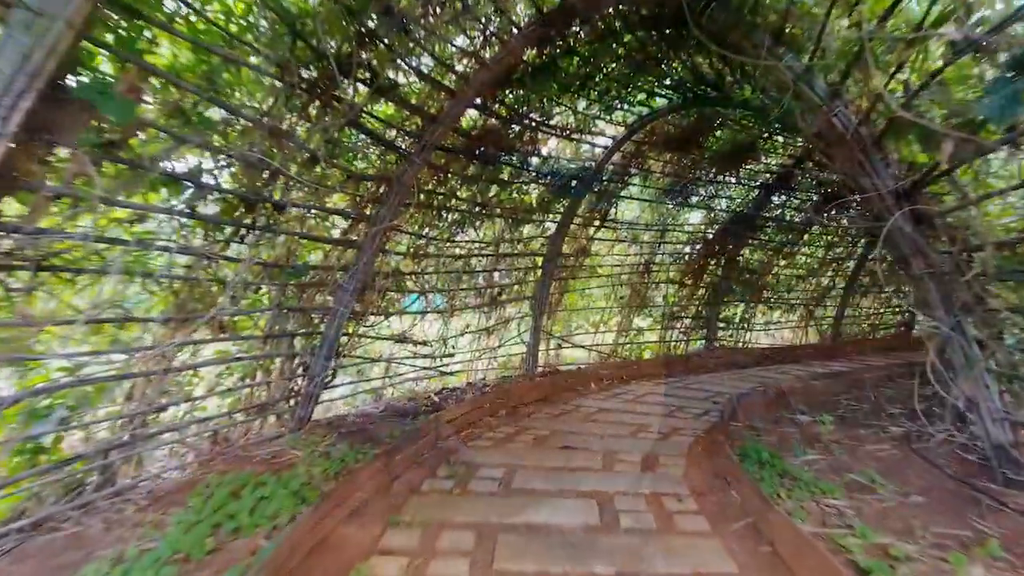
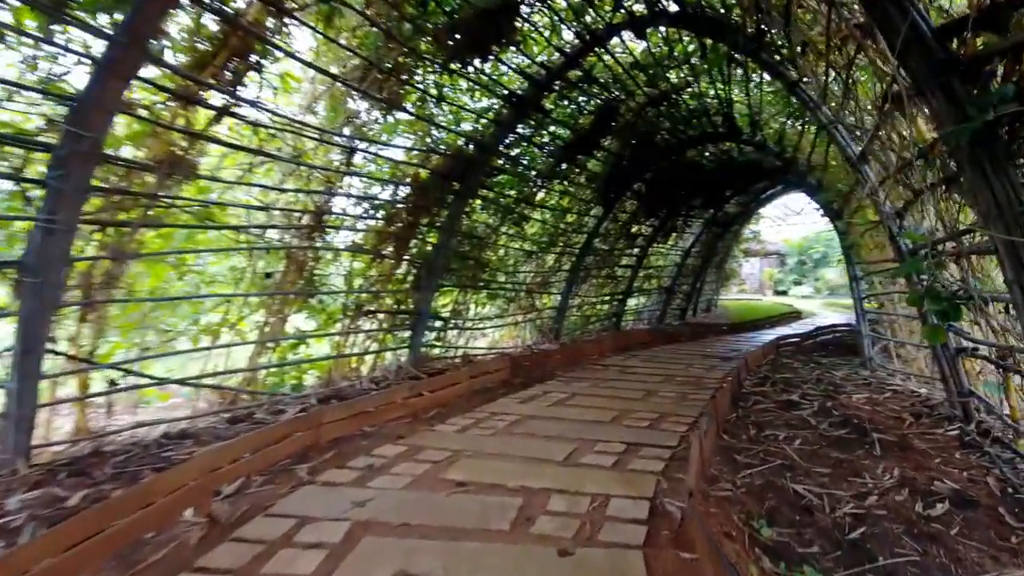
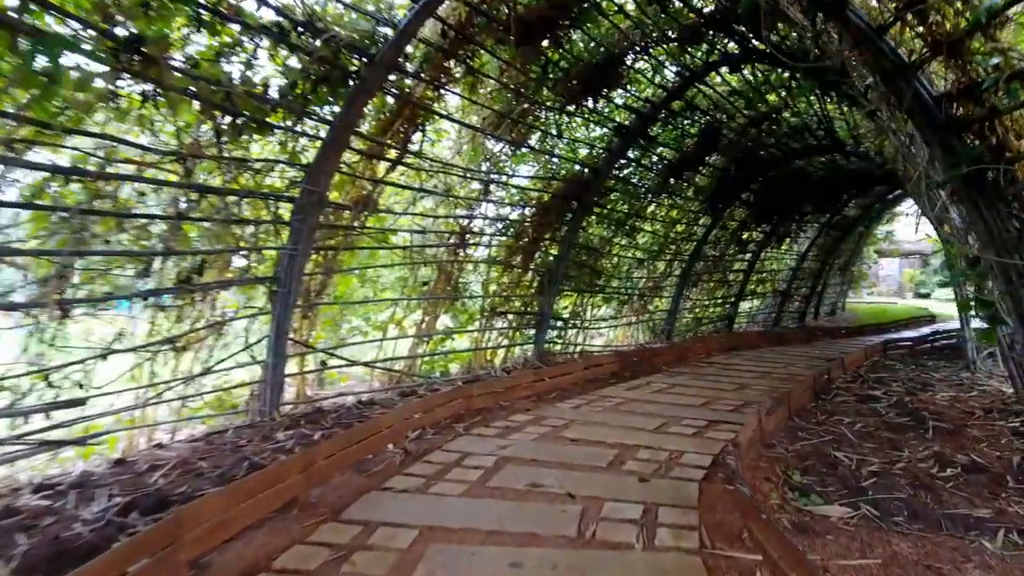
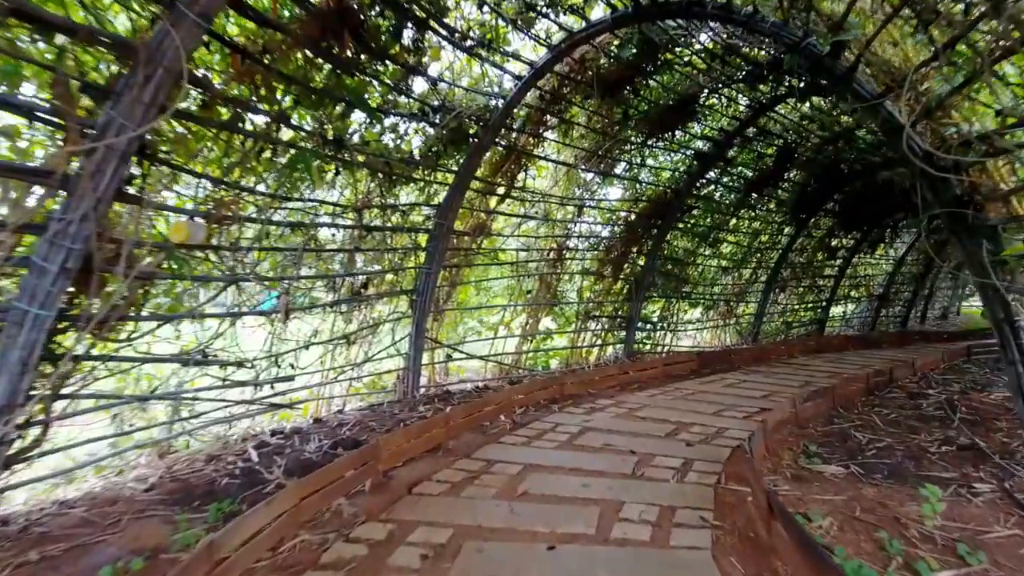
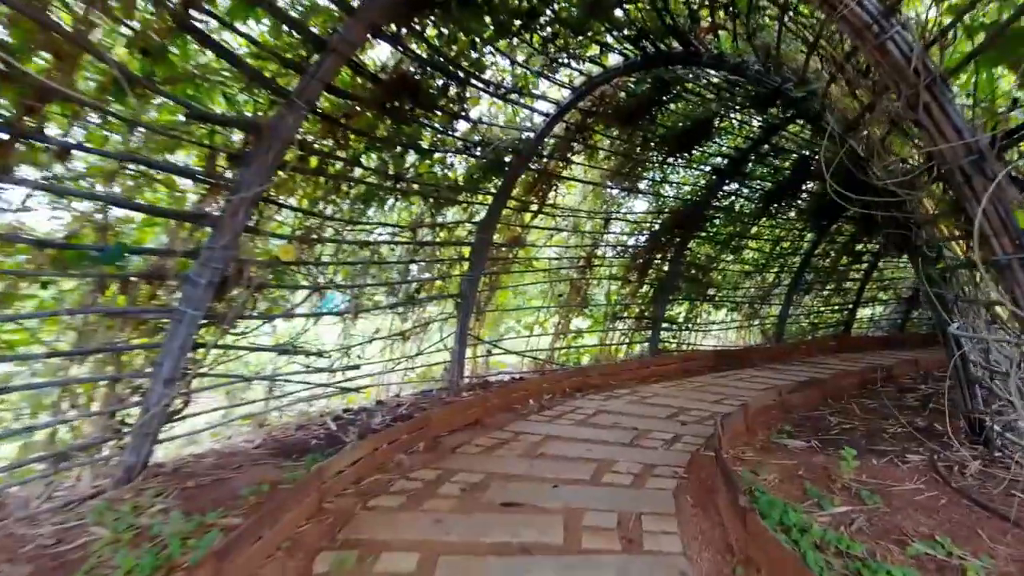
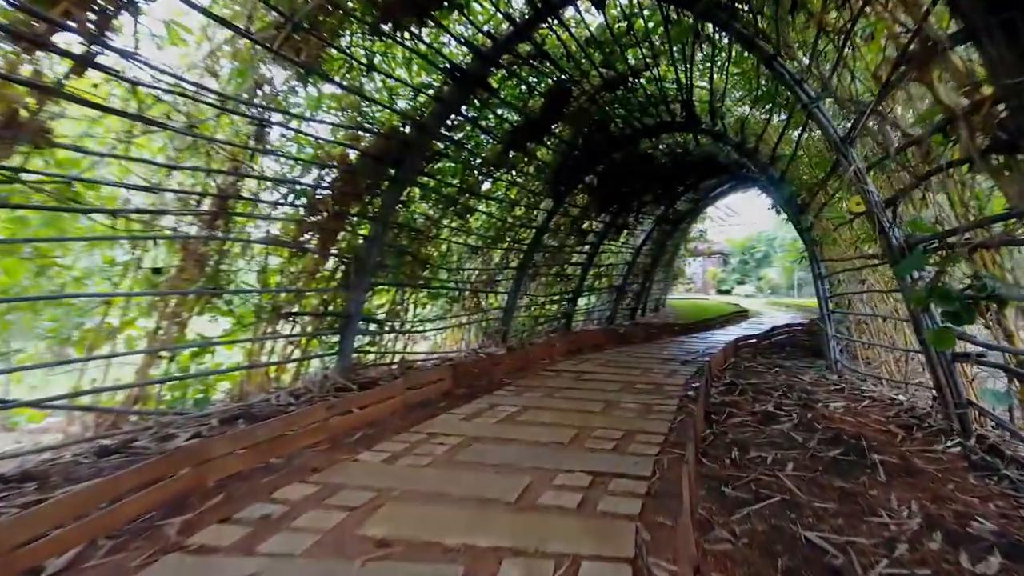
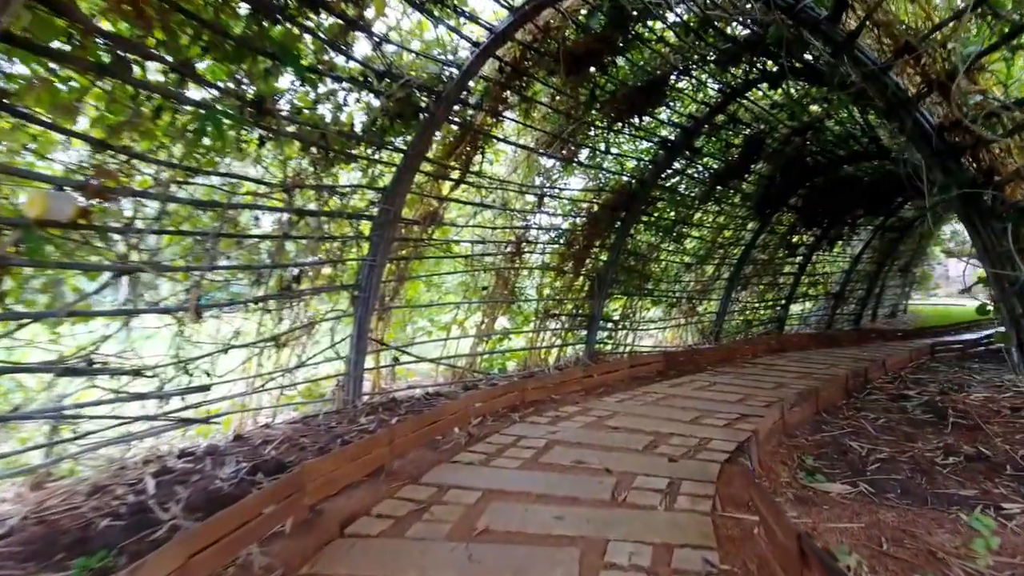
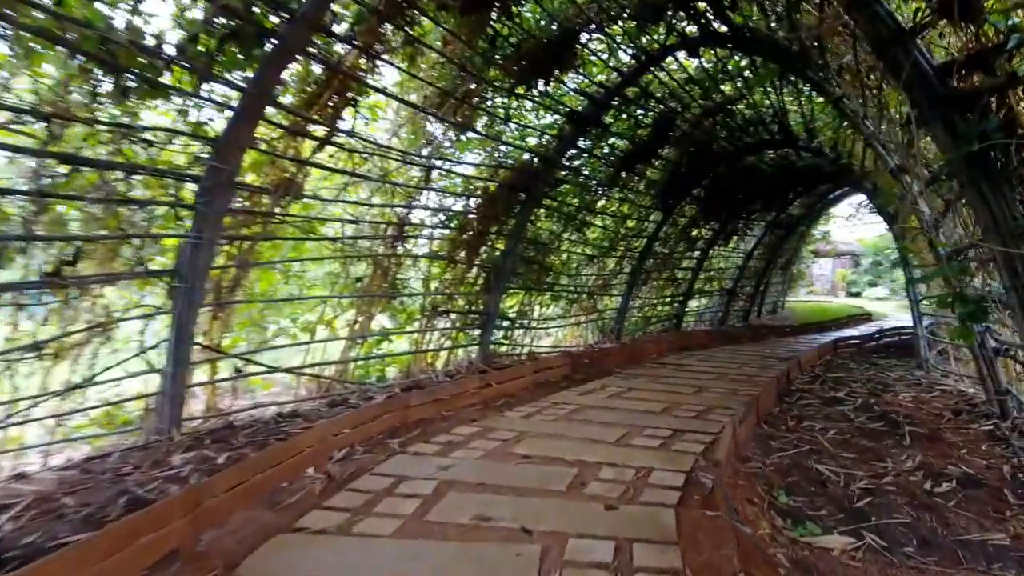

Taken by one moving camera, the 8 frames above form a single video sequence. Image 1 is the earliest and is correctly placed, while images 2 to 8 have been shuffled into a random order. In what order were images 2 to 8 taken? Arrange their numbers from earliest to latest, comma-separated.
5, 4, 7, 3, 8, 2, 6
